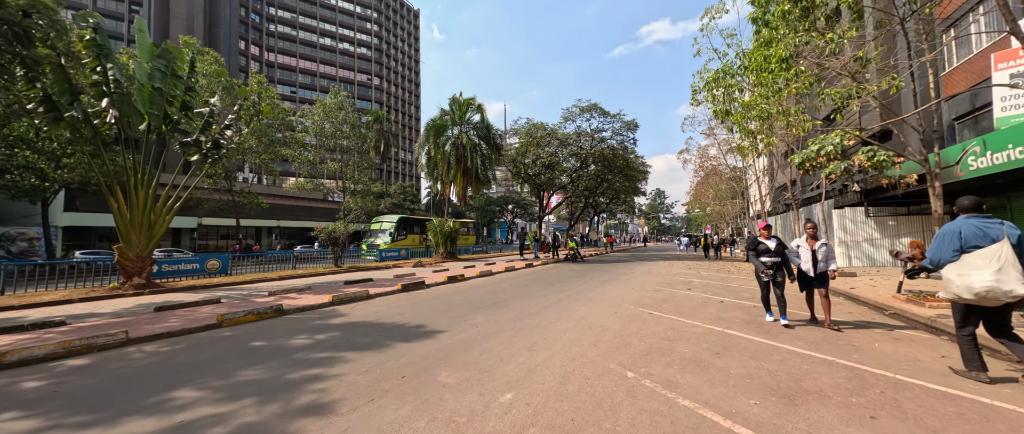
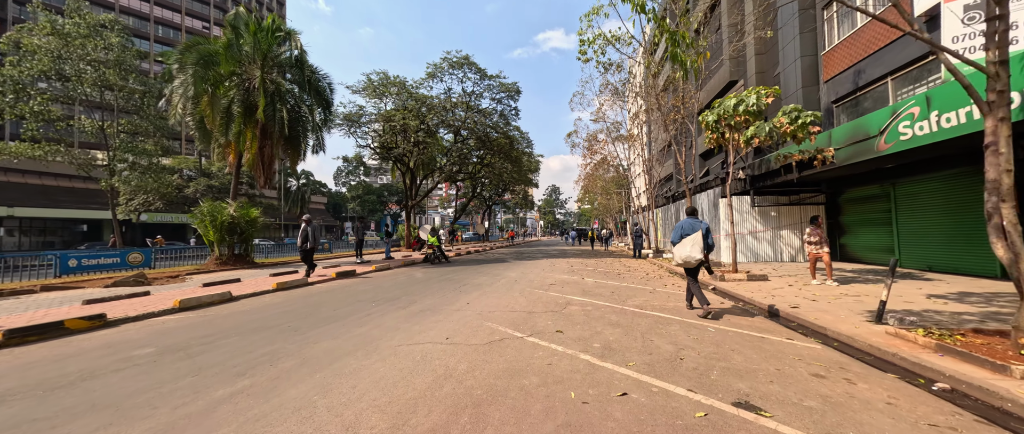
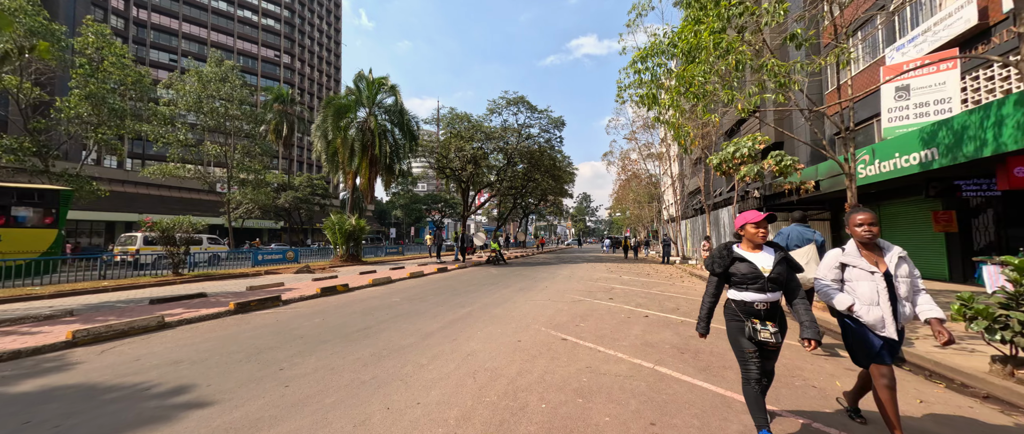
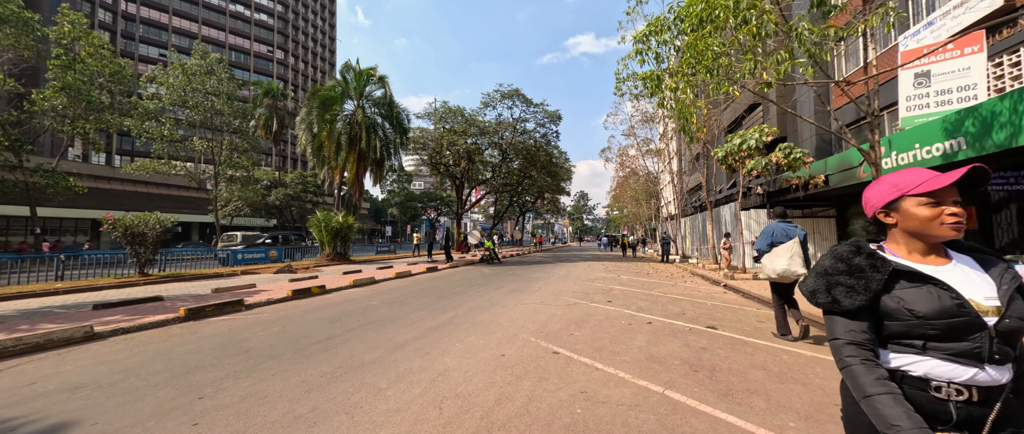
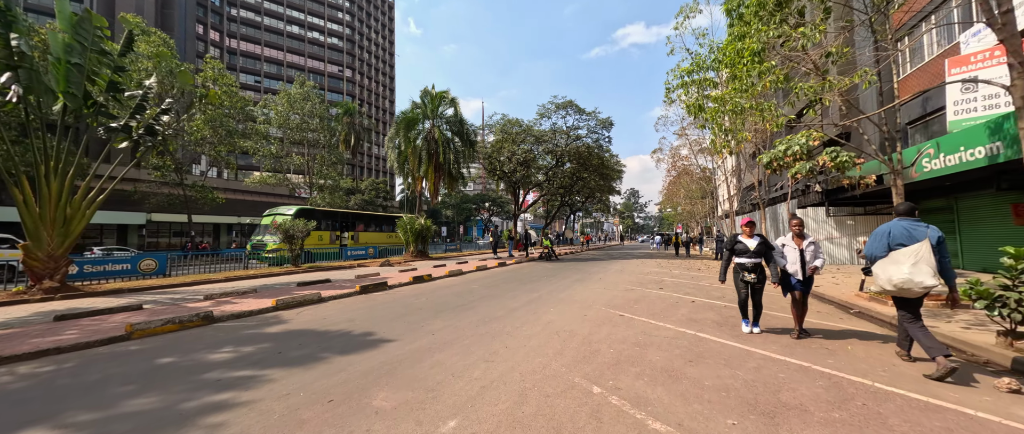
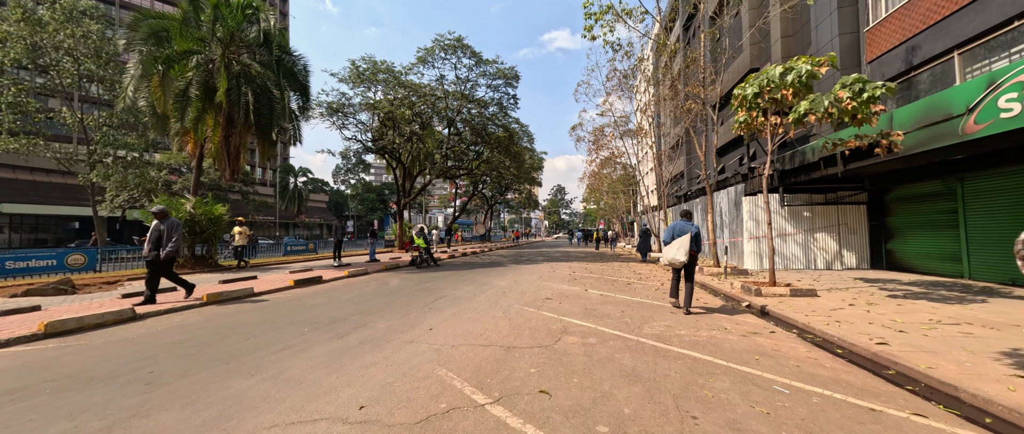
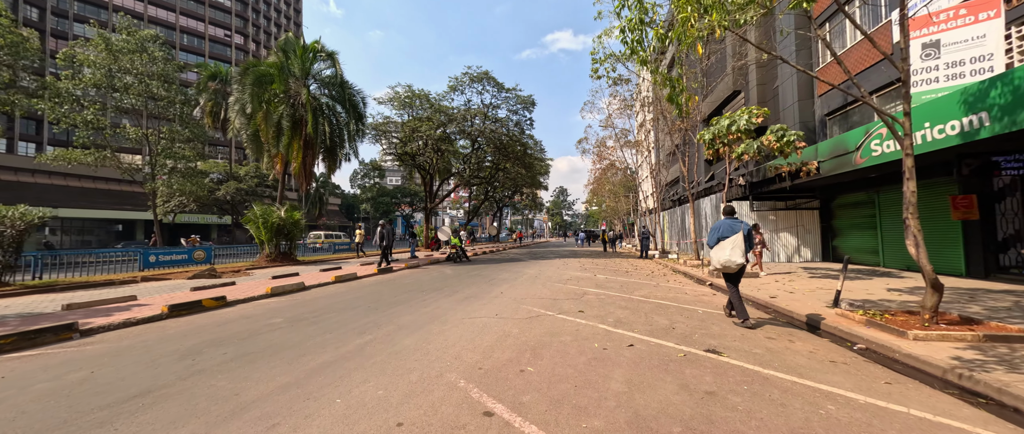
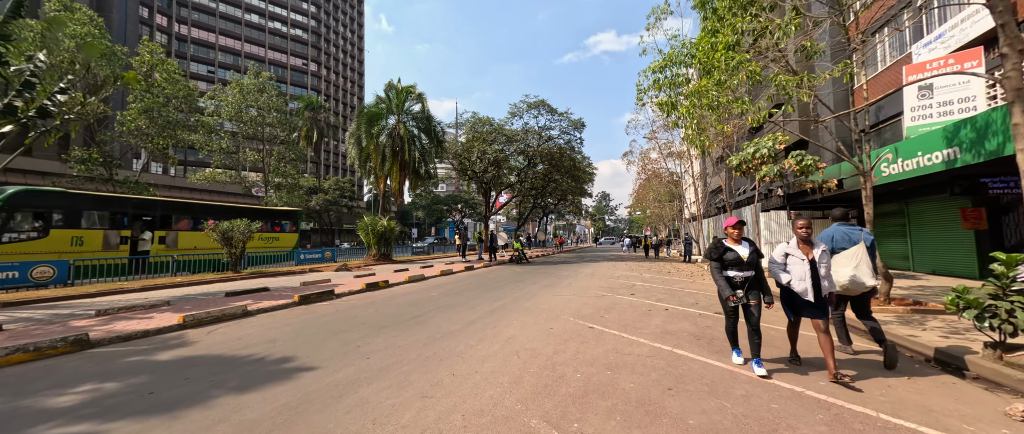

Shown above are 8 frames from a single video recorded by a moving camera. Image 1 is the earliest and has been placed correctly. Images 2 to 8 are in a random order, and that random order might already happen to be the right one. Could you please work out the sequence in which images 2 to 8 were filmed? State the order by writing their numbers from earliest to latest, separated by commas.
5, 8, 3, 4, 7, 2, 6
